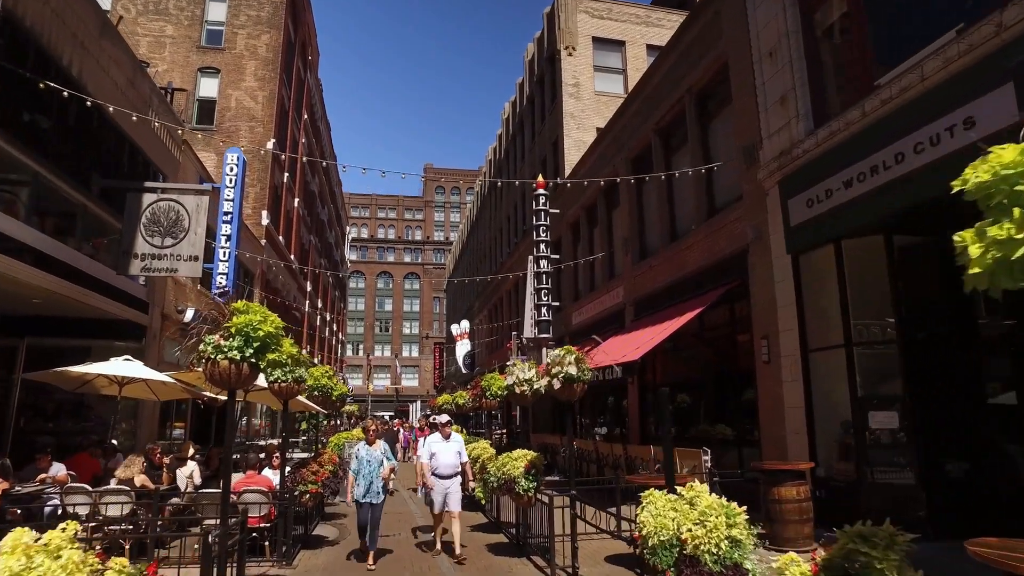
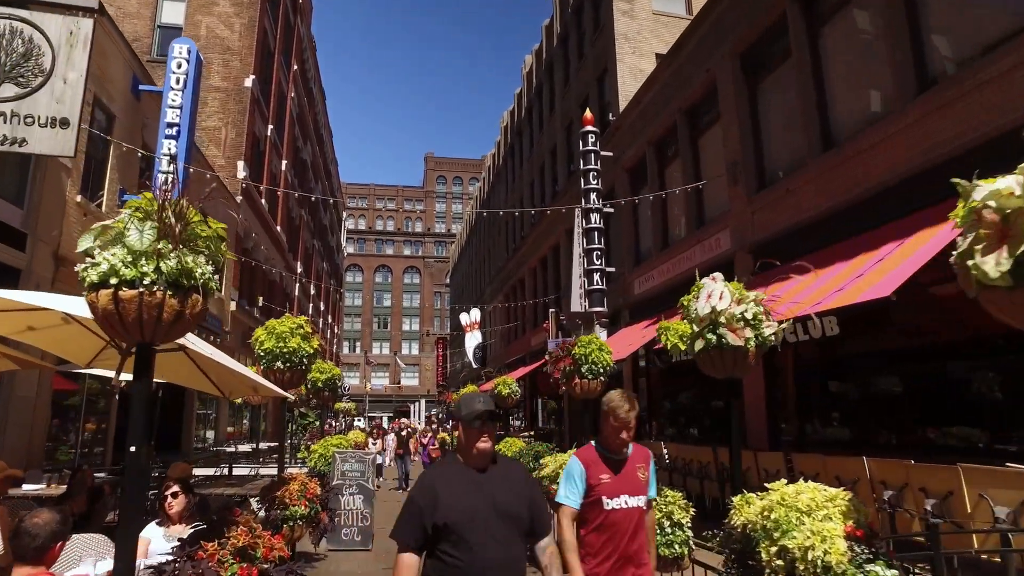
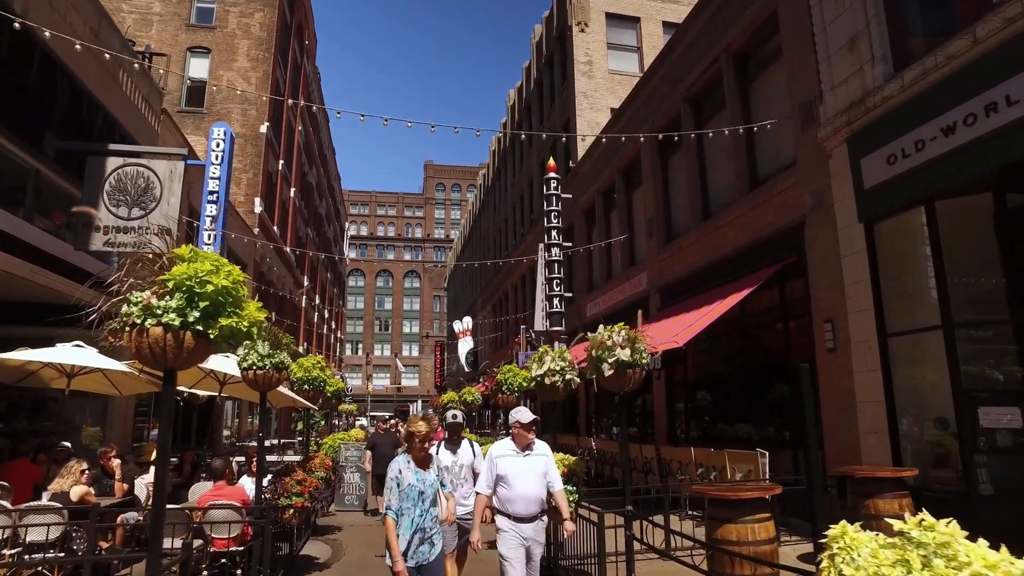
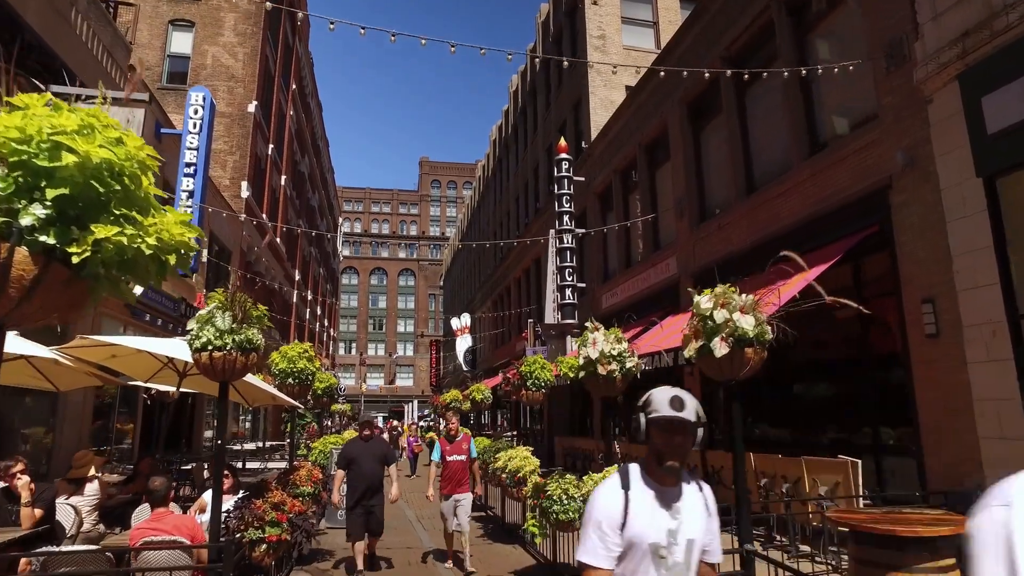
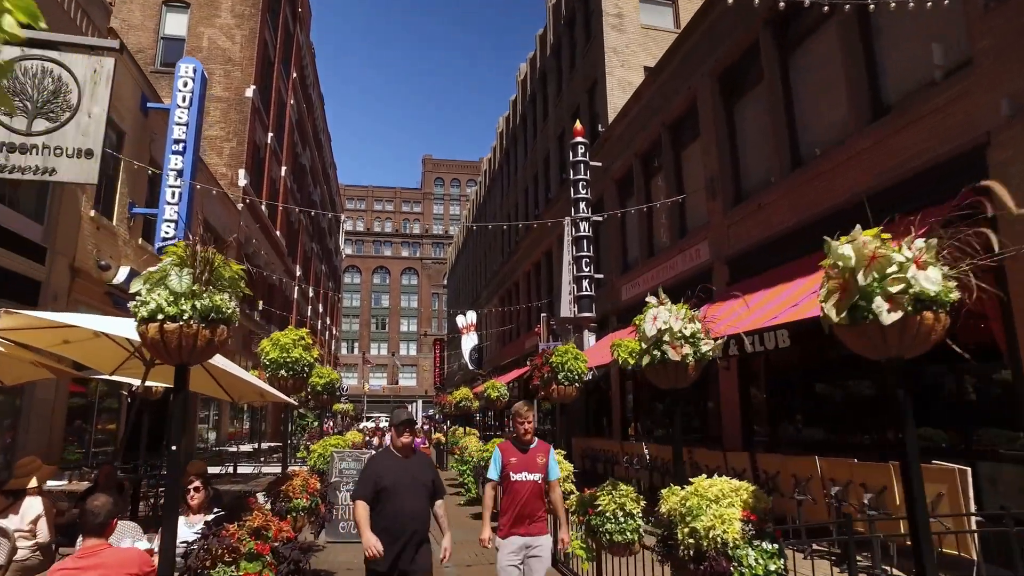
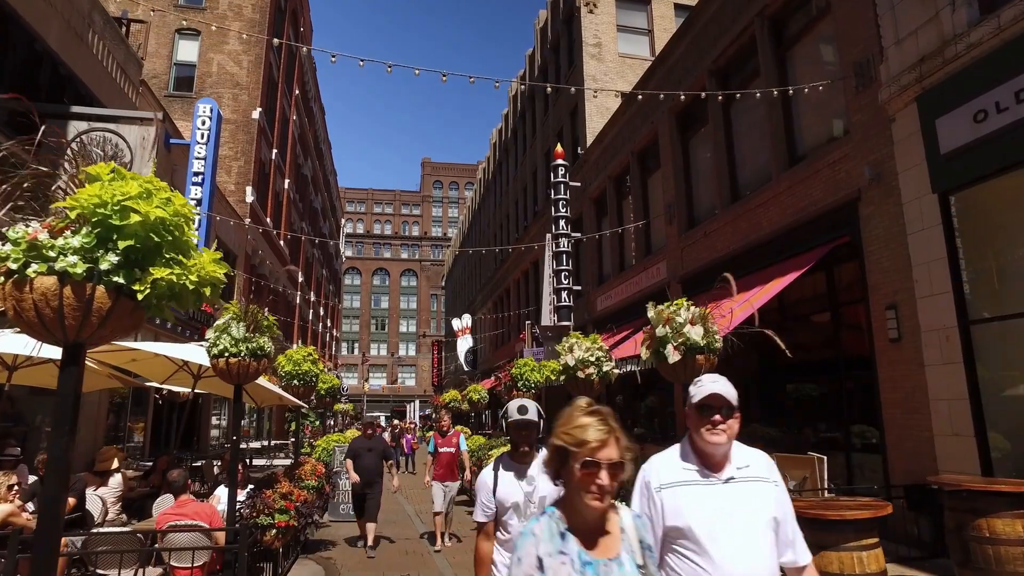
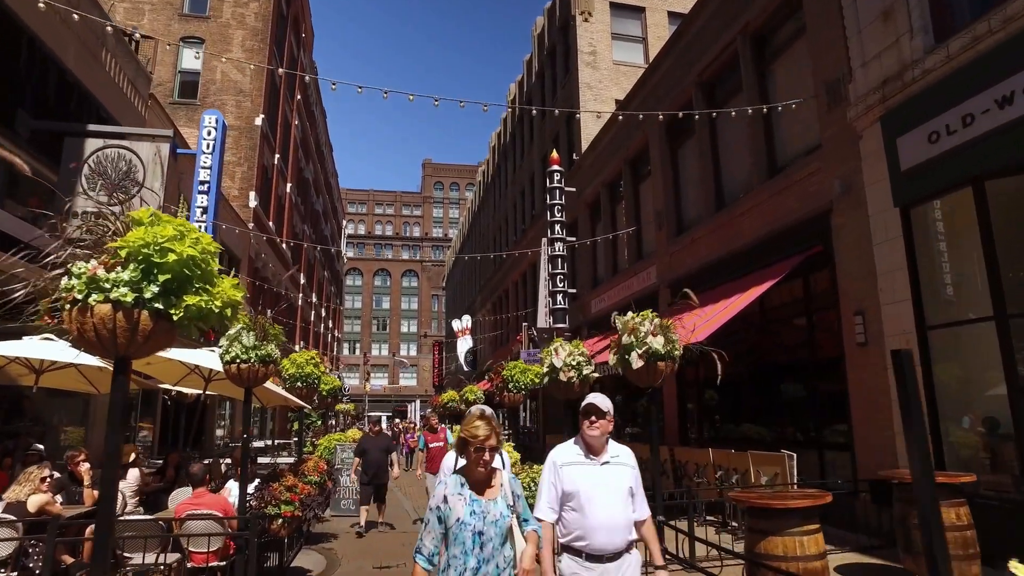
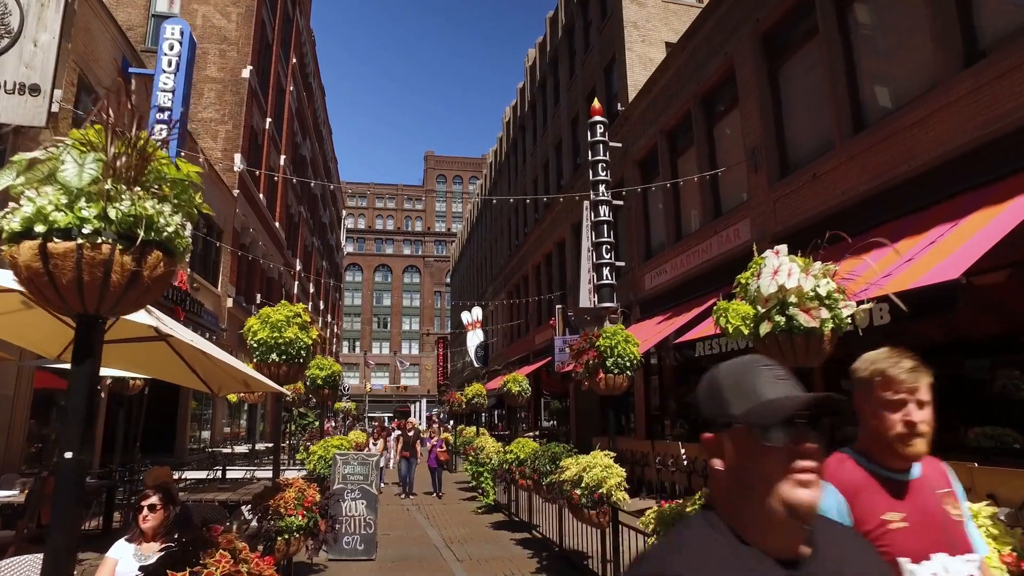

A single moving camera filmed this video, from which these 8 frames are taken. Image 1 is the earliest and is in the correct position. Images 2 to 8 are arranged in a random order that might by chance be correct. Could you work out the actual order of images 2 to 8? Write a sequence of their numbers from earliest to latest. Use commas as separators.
3, 7, 6, 4, 5, 2, 8
